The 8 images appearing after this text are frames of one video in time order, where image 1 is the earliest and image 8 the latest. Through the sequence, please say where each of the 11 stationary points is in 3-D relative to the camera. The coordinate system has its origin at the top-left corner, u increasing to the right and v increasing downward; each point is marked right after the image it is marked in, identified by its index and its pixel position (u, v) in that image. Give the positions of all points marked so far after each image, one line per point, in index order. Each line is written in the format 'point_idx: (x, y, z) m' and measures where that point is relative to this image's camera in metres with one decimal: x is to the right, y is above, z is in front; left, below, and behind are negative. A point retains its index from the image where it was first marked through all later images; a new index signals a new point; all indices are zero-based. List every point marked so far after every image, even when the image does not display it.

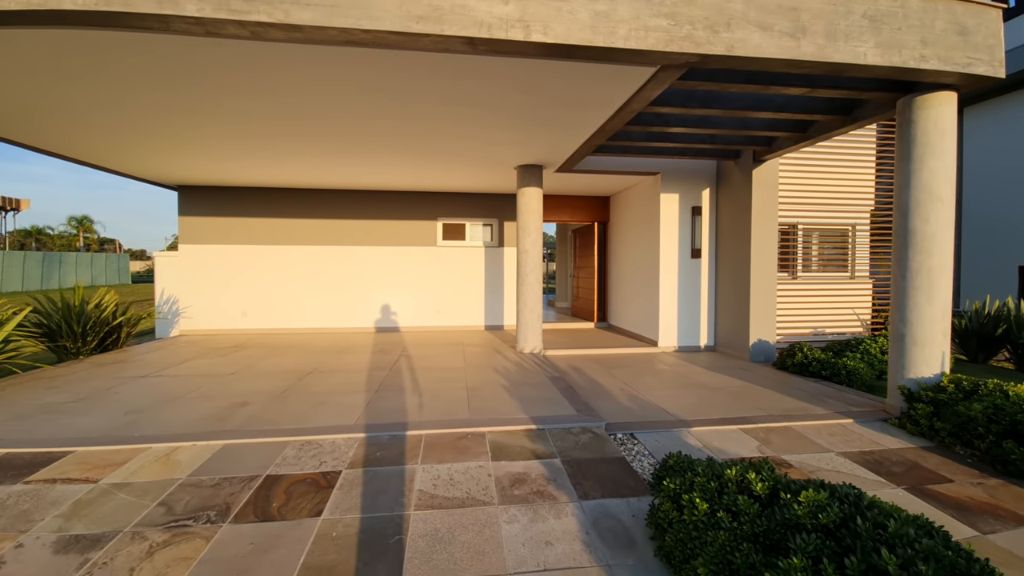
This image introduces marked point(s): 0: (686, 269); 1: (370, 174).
0: (+3.0, +0.3, +7.2) m
1: (-2.5, +2.0, +7.4) m
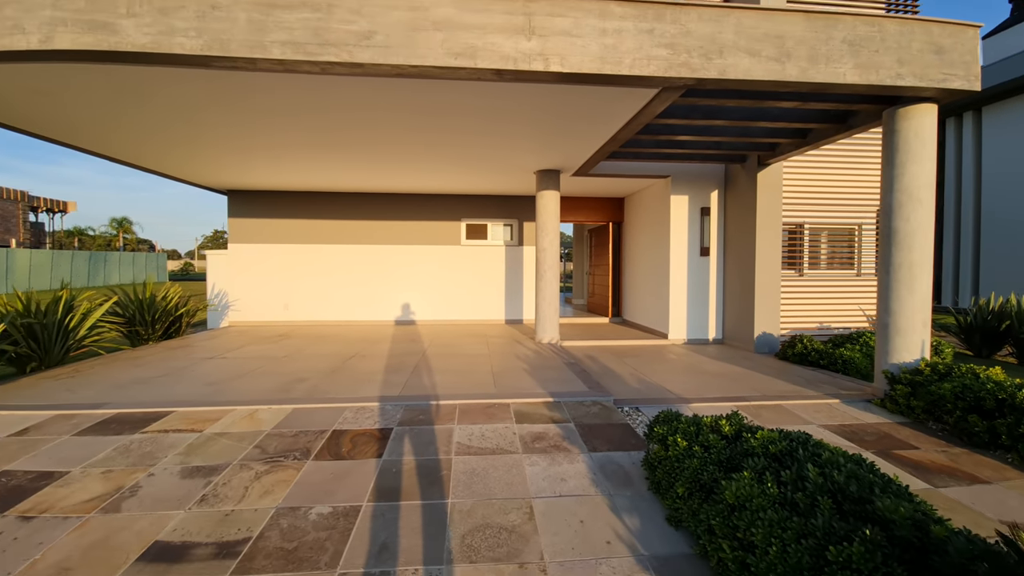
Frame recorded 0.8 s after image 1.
0: (+3.3, +0.4, +7.7) m
1: (-2.1, +2.1, +8.1) m
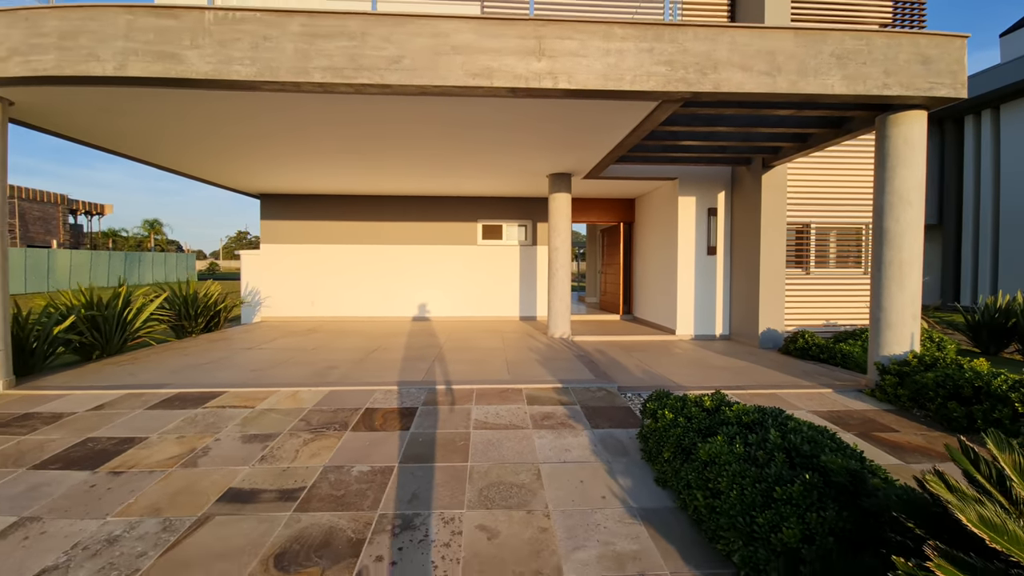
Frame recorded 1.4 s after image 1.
0: (+3.6, +0.4, +7.9) m
1: (-1.8, +2.1, +8.5) m
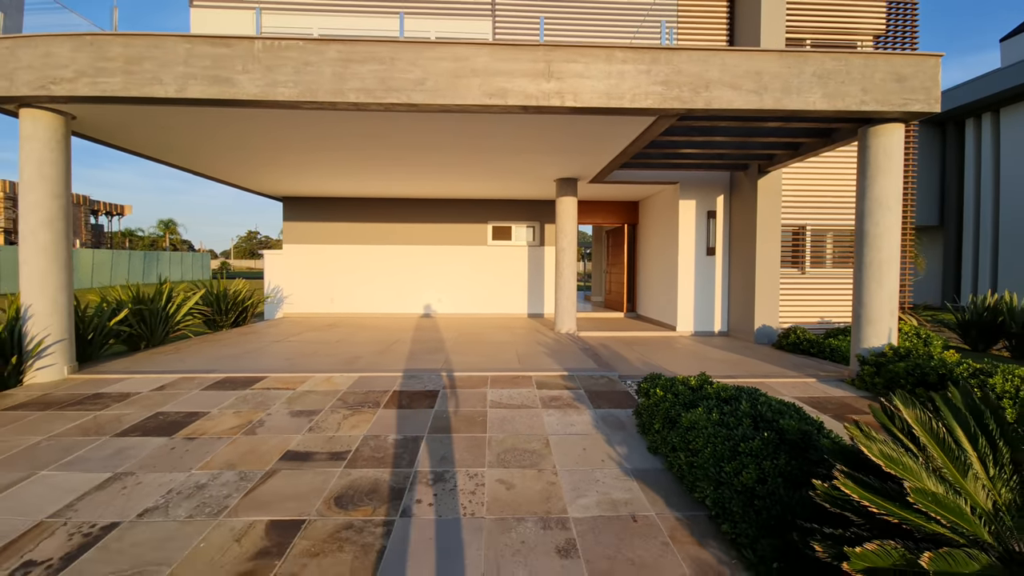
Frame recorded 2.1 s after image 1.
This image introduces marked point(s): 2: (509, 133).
0: (+3.8, +0.5, +8.4) m
1: (-1.6, +2.2, +9.1) m
2: (0.0, +2.0, +5.4) m
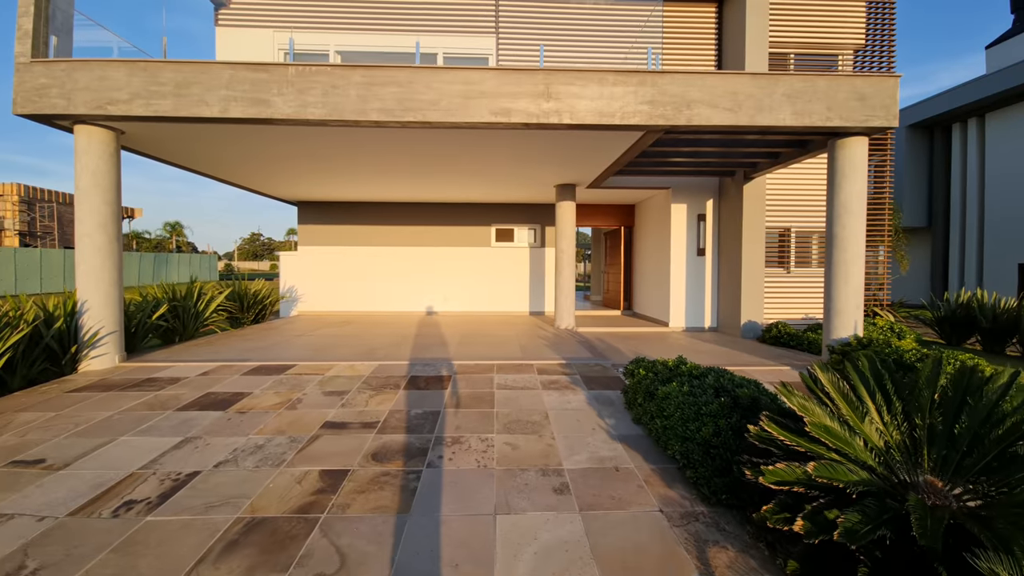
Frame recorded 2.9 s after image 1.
0: (+3.8, +0.5, +8.9) m
1: (-1.6, +2.2, +9.6) m
2: (0.0, +2.0, +6.0) m
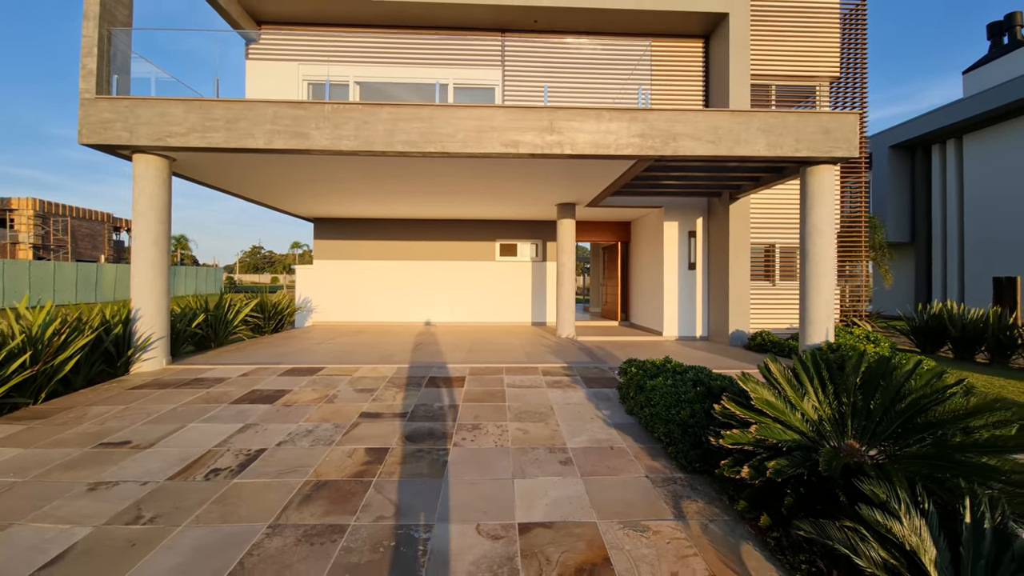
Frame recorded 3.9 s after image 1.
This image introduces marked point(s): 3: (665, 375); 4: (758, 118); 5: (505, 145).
0: (+3.9, +0.2, +9.6) m
1: (-1.5, +1.9, +10.3) m
2: (+0.1, +1.8, +6.7) m
3: (+1.5, -0.8, +4.1) m
4: (+3.4, +2.4, +5.9) m
5: (-0.1, +1.9, +5.7) m
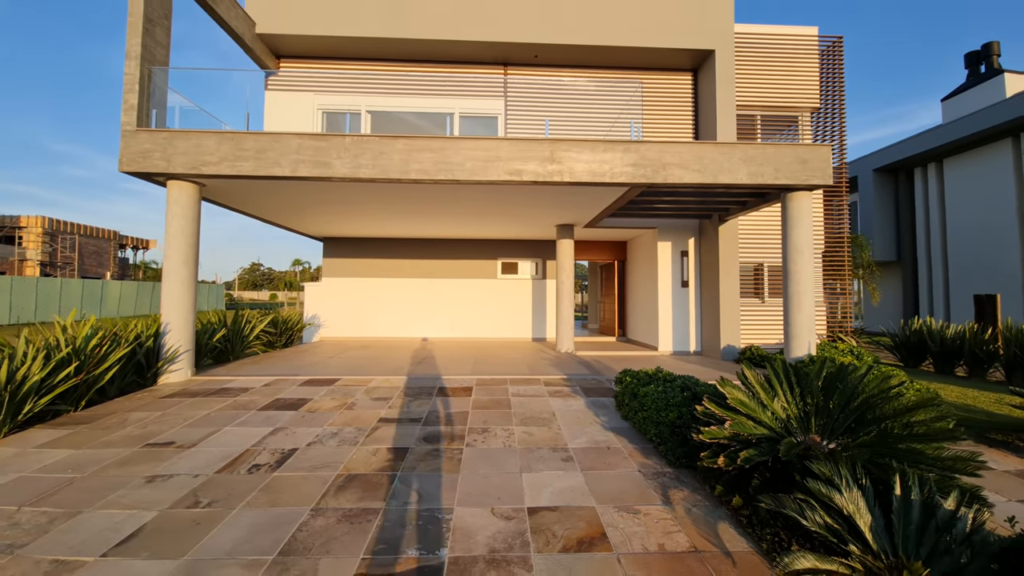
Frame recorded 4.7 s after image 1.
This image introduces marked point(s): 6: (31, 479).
0: (+4.0, -0.2, +10.1) m
1: (-1.4, +1.5, +10.9) m
2: (+0.2, +1.6, +7.2) m
3: (+1.6, -1.0, +4.6) m
4: (+3.5, +2.1, +6.4) m
5: (0.0, +1.7, +6.3) m
6: (-4.0, -1.6, +3.5) m
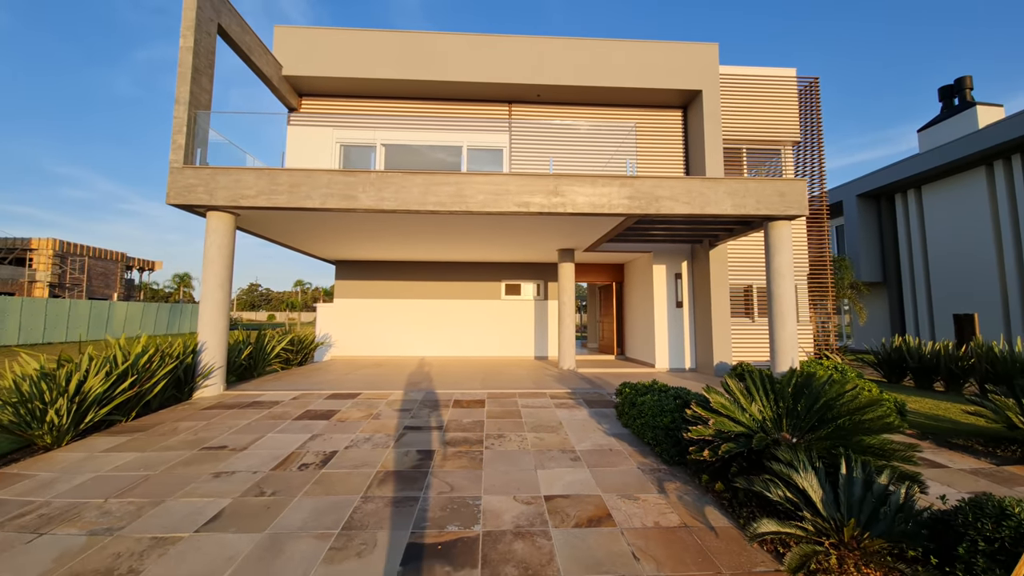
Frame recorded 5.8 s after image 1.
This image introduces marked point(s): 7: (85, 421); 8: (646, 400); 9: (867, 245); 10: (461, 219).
0: (+4.1, -0.7, +10.7) m
1: (-1.3, +0.9, +11.5) m
2: (+0.3, +1.2, +7.9) m
3: (+1.7, -1.3, +5.2) m
4: (+3.6, +1.8, +7.2) m
5: (+0.1, +1.4, +7.0) m
6: (-3.8, -1.8, +4.0) m
7: (-5.0, -1.6, +4.9) m
8: (+1.6, -1.3, +5.0) m
9: (+15.3, +1.9, +18.2) m
10: (-0.9, +1.2, +7.6) m
